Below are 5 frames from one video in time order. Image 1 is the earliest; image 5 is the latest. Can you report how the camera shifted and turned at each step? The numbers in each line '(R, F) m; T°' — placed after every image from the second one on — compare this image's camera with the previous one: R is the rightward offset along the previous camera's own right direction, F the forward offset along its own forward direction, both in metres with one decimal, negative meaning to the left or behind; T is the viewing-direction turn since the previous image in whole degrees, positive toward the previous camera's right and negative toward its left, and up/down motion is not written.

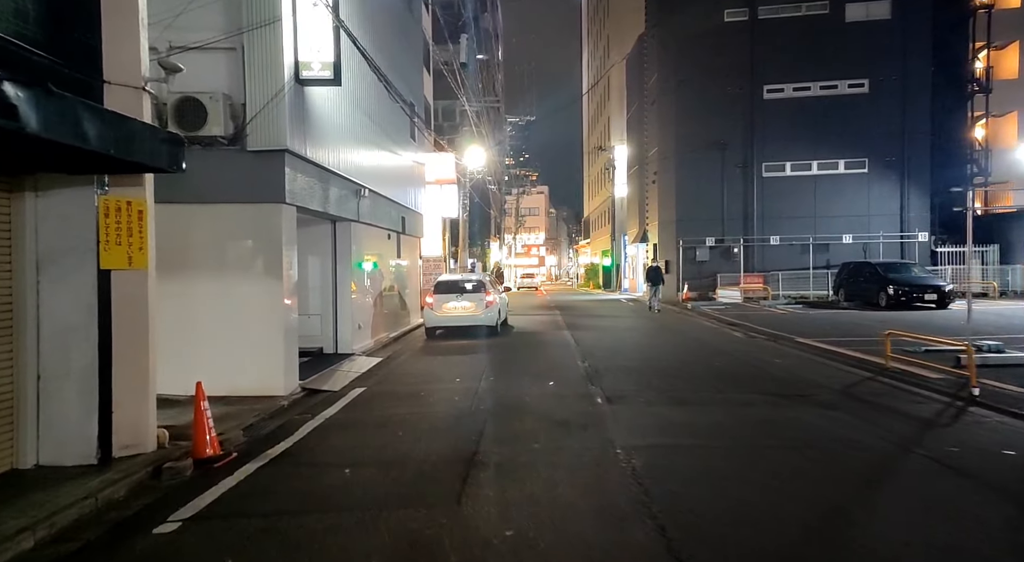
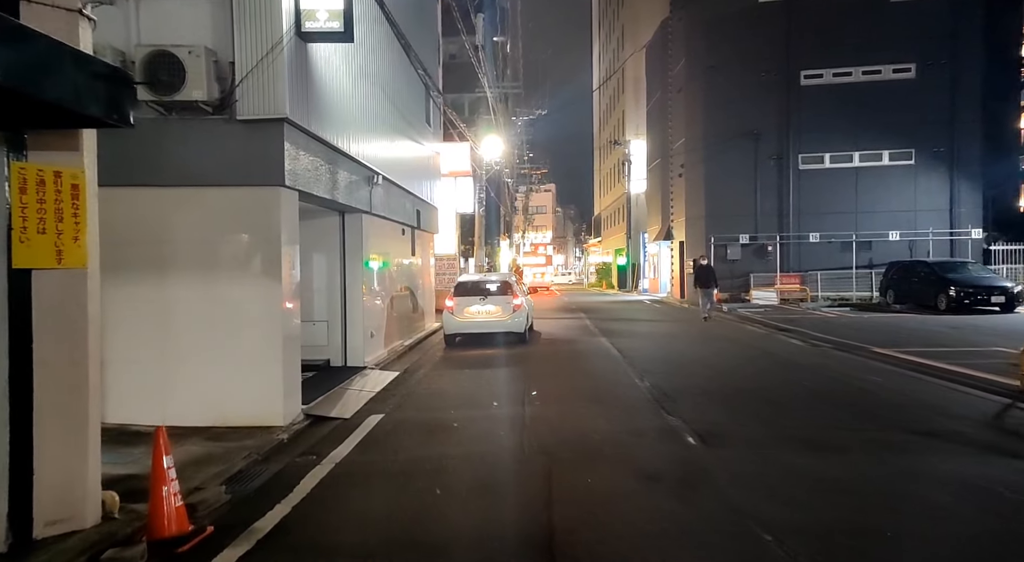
(-0.6, +2.1) m; 0°
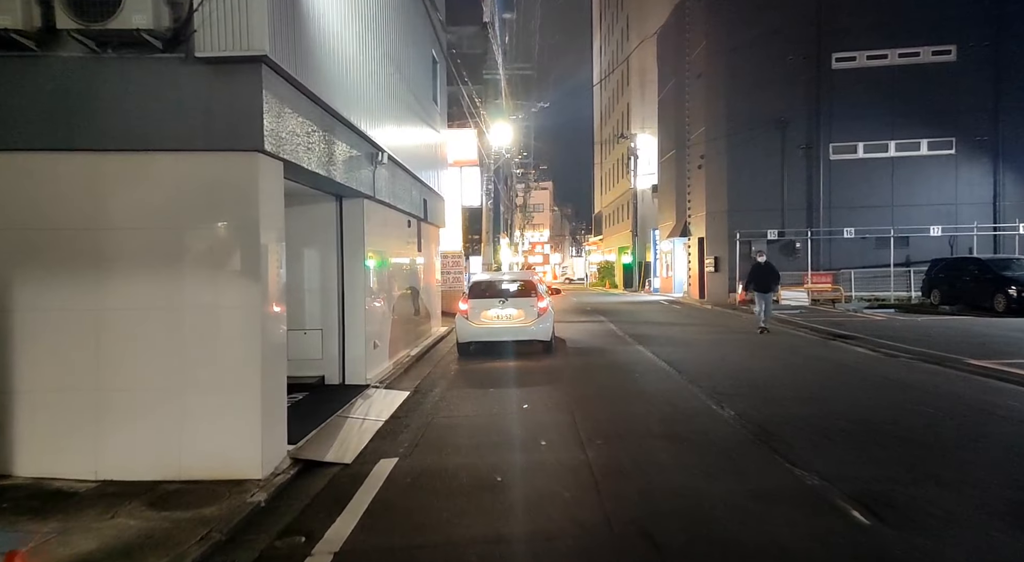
(-0.6, +2.2) m; +1°
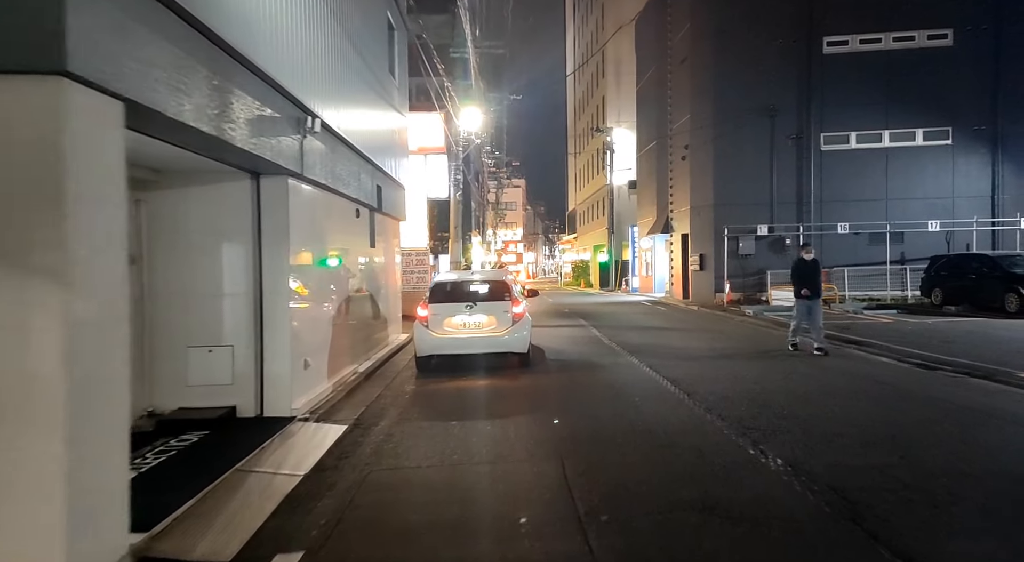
(+0.1, +2.2) m; +2°
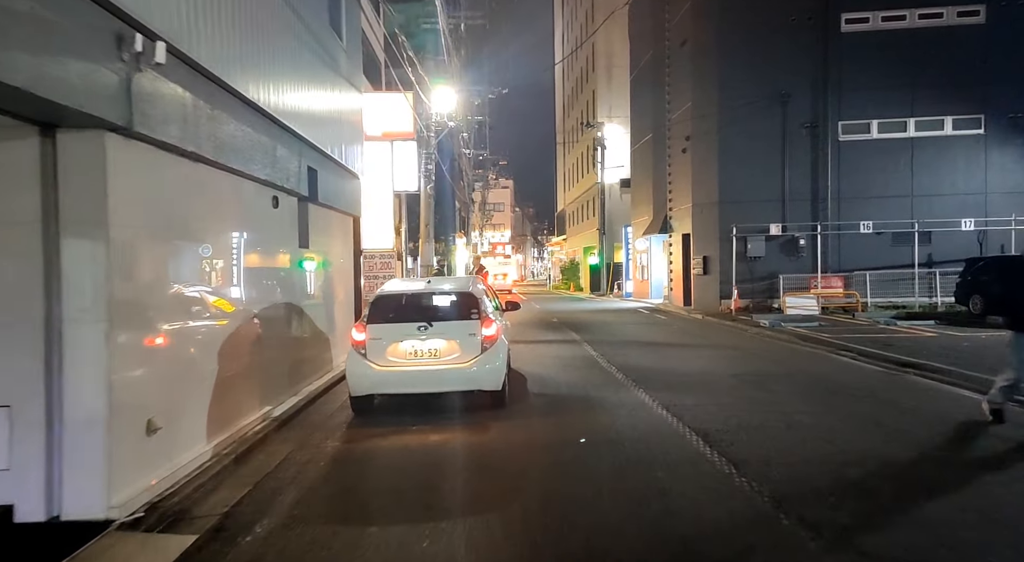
(+0.2, +2.9) m; +1°
